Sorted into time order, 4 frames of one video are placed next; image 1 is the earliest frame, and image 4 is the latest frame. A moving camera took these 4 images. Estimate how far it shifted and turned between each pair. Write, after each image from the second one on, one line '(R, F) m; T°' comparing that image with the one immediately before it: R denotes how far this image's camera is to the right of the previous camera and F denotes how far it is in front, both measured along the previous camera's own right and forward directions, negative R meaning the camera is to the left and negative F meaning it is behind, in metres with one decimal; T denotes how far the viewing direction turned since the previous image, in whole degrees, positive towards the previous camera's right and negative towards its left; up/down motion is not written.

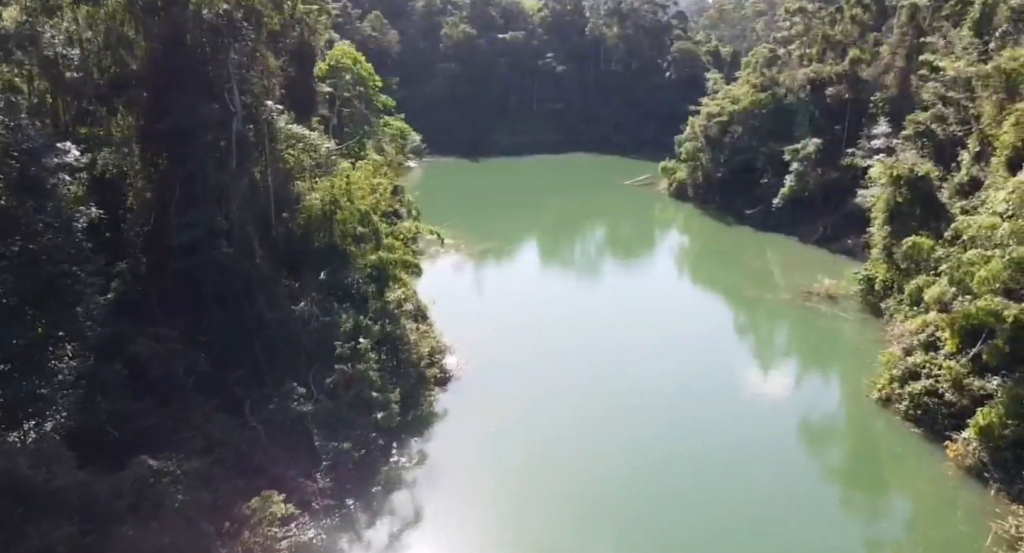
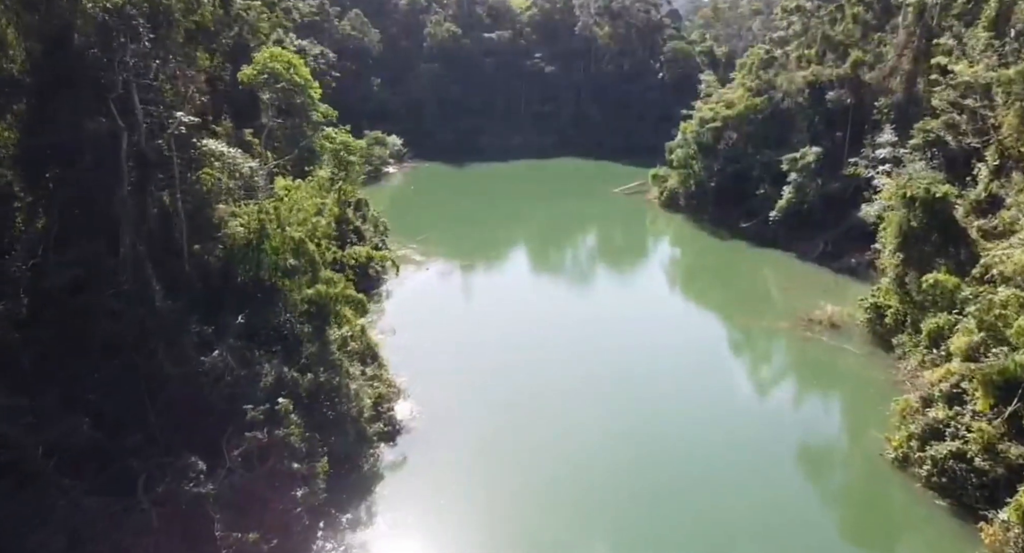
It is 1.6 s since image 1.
(+0.9, +2.5) m; 0°
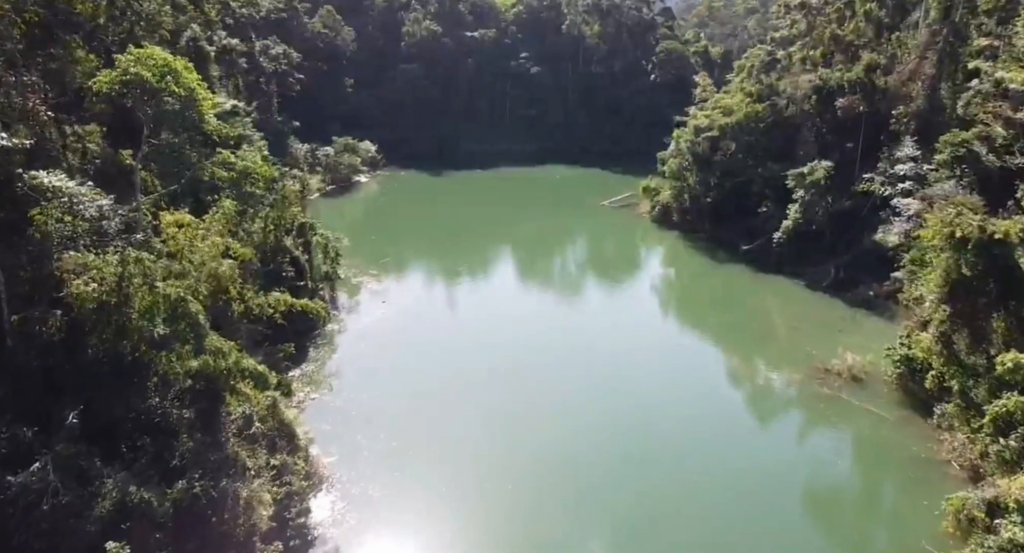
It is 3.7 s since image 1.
(+0.9, +3.6) m; +1°
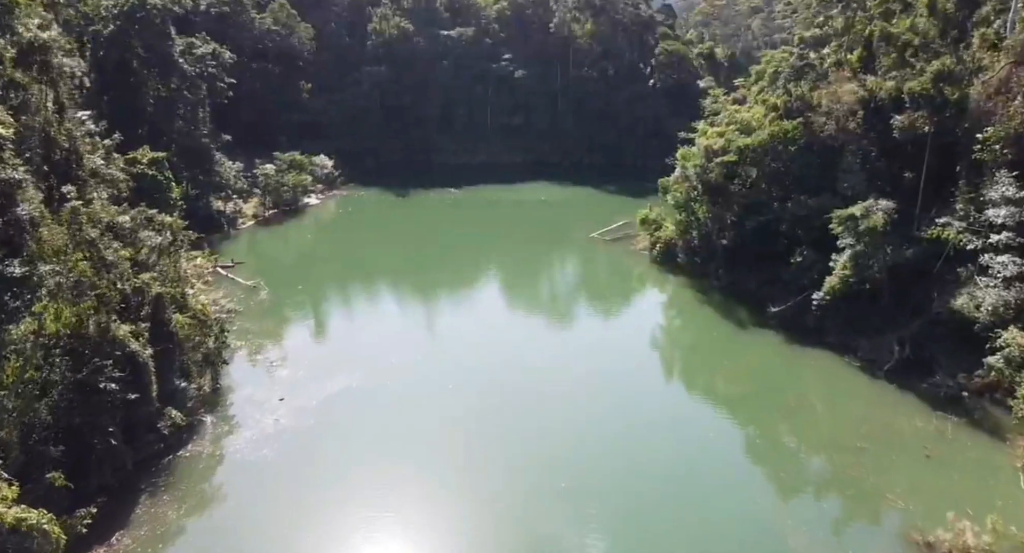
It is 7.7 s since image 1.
(+1.2, +7.0) m; 0°
